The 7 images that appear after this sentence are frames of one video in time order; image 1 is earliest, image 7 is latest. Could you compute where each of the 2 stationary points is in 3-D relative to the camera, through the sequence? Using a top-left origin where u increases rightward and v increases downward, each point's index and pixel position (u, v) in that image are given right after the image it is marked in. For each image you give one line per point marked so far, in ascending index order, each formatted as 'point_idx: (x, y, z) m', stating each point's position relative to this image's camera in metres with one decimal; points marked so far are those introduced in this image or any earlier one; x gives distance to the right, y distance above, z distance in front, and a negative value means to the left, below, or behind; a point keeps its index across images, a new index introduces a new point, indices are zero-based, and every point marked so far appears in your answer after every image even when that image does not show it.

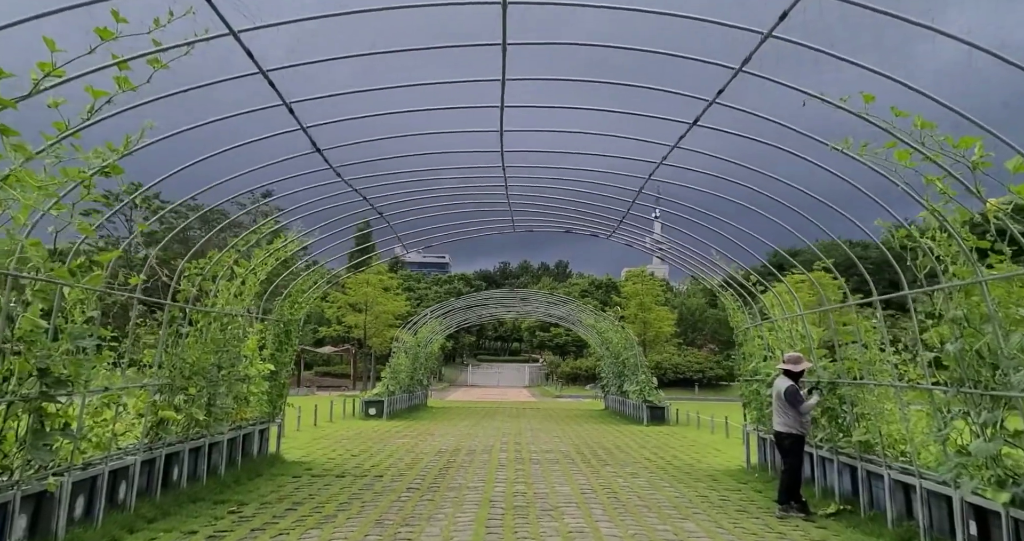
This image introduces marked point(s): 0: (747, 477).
0: (+3.2, -2.9, +9.8) m
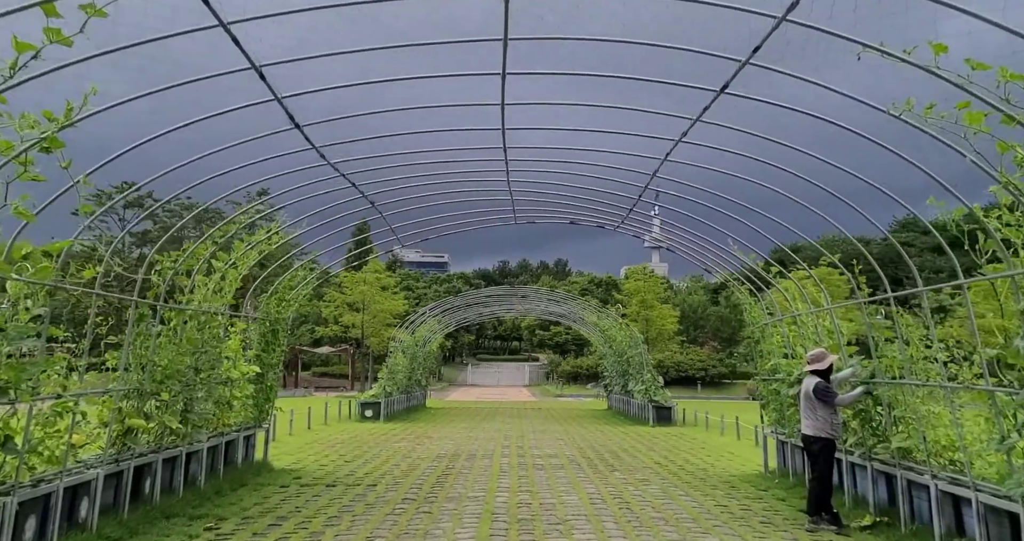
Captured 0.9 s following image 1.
0: (+3.3, -2.8, +9.1) m
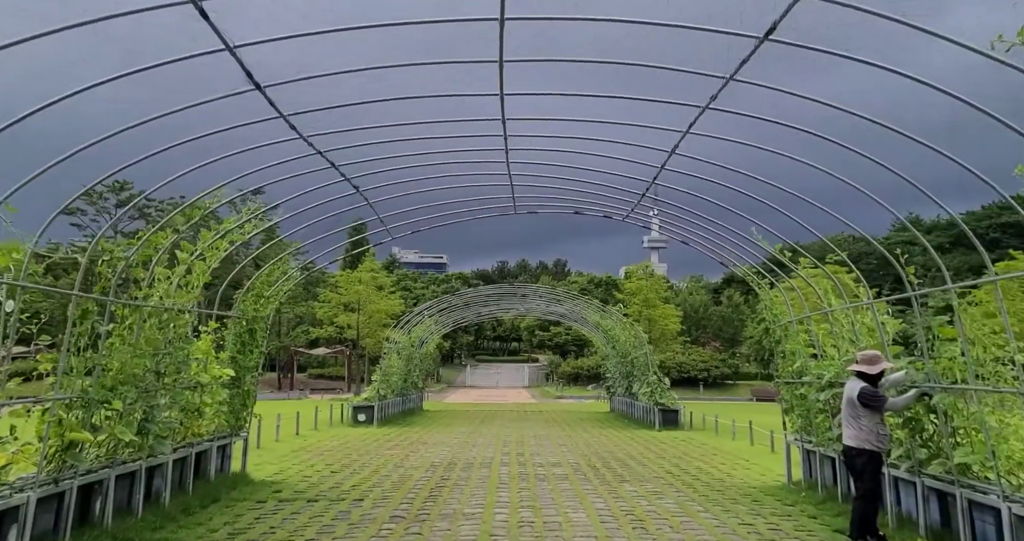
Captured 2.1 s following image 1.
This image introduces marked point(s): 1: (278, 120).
0: (+3.3, -2.7, +8.3) m
1: (-2.0, +1.3, +6.1) m
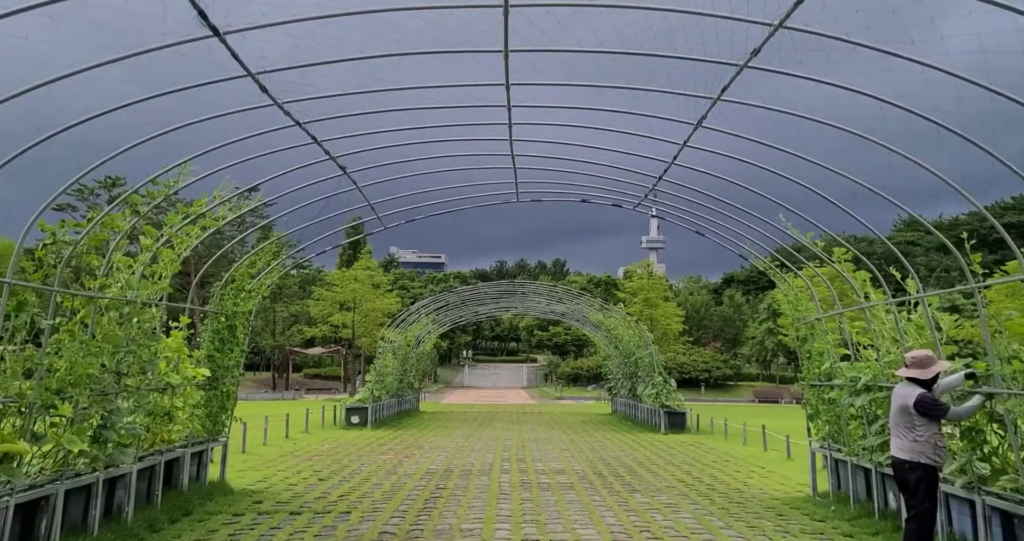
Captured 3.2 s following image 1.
0: (+3.3, -2.6, +7.6) m
1: (-2.0, +1.4, +5.4) m
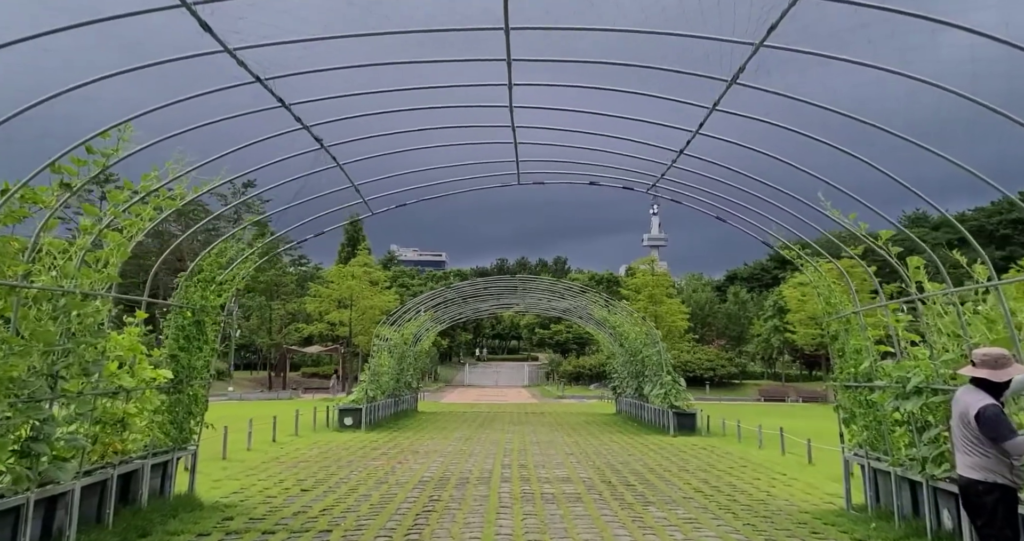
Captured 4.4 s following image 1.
0: (+3.3, -2.5, +6.7) m
1: (-2.0, +1.5, +4.5) m
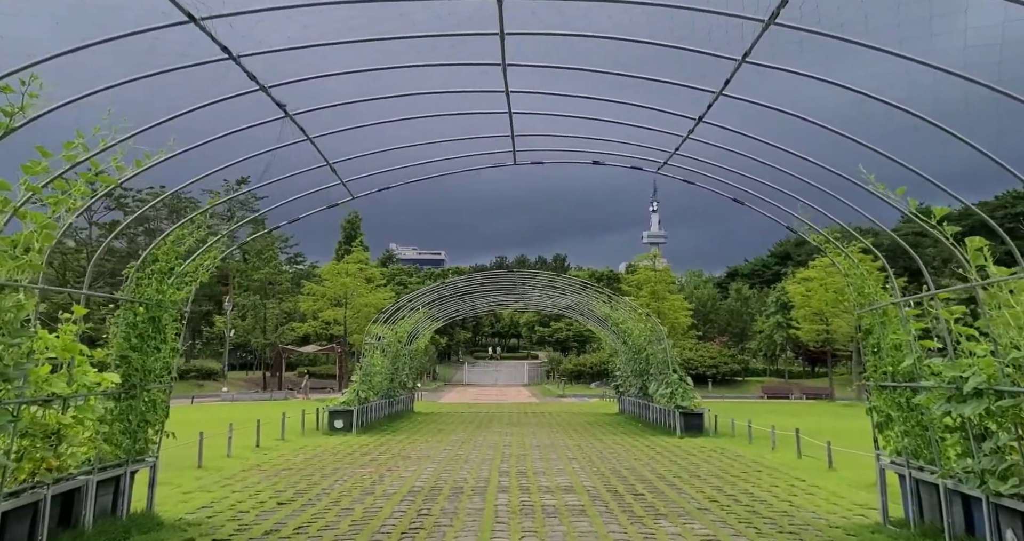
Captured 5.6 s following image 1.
0: (+3.3, -2.3, +5.9) m
1: (-2.0, +1.6, +3.7) m
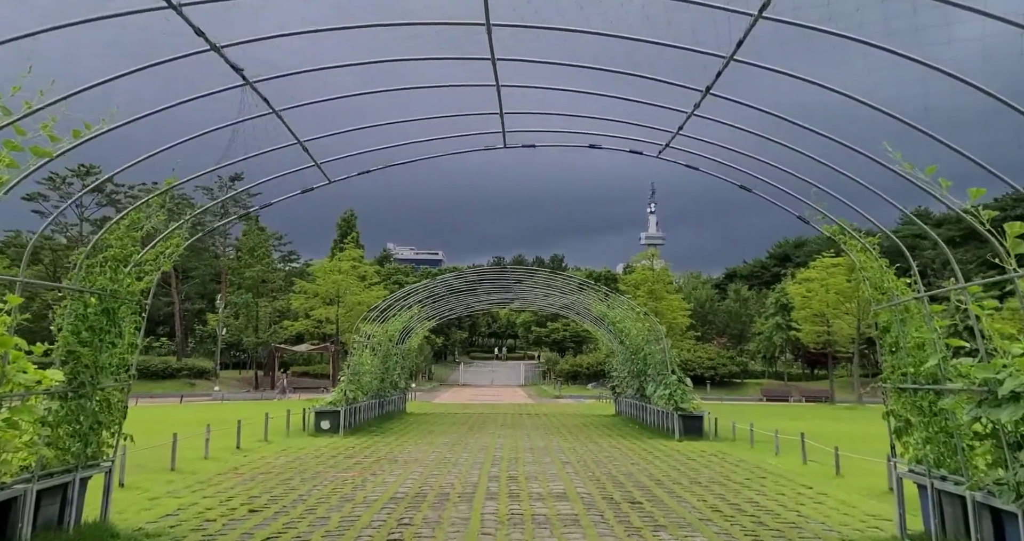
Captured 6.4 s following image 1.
0: (+3.2, -2.3, +5.4) m
1: (-2.1, +1.7, +3.1) m
